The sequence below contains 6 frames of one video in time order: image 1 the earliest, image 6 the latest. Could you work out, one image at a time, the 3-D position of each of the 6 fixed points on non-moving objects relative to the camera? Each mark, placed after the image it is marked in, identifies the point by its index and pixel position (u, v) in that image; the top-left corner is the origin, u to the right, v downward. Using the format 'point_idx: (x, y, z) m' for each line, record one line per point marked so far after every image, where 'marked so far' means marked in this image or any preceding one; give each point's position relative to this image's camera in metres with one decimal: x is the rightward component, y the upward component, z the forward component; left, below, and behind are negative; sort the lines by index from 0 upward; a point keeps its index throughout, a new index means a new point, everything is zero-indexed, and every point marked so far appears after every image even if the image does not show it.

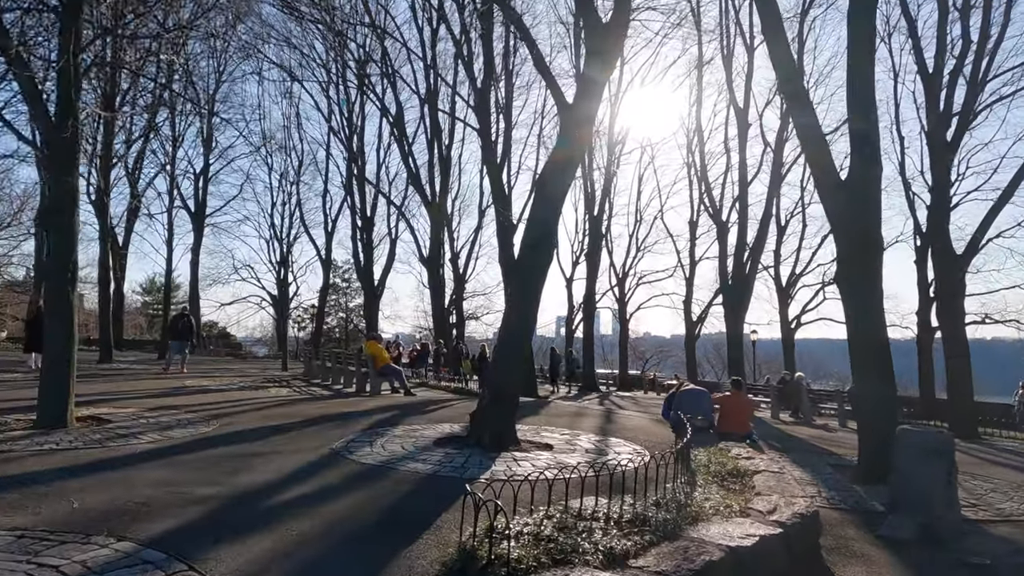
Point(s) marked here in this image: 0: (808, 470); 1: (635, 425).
0: (+5.8, -3.6, +13.3) m
1: (+2.8, -3.1, +15.2) m
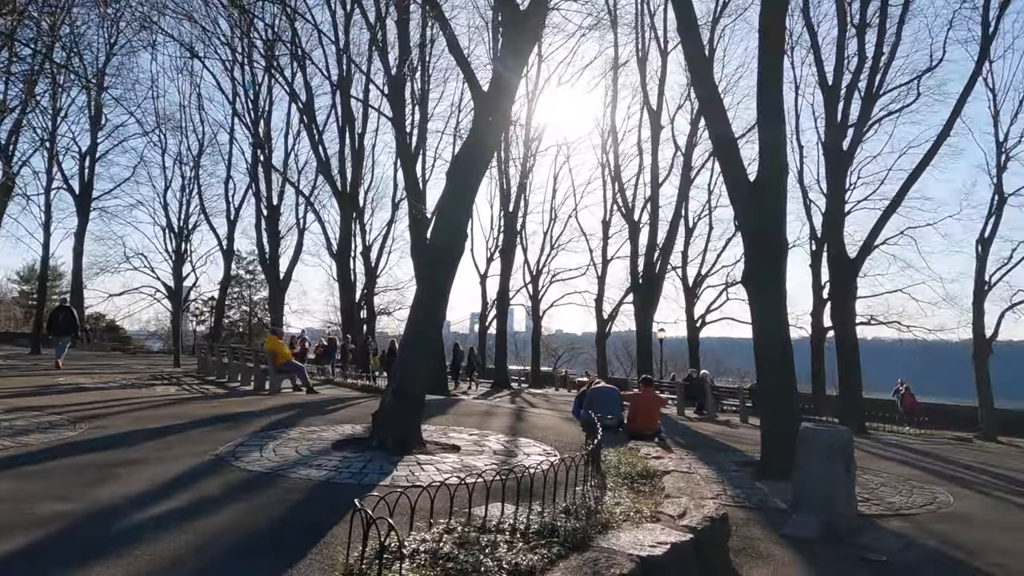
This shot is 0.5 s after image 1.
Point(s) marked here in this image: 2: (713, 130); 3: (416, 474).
0: (+4.0, -3.6, +13.4) m
1: (+0.7, -3.1, +14.9) m
2: (+4.3, +3.2, +14.1) m
3: (-1.3, -2.5, +9.0) m
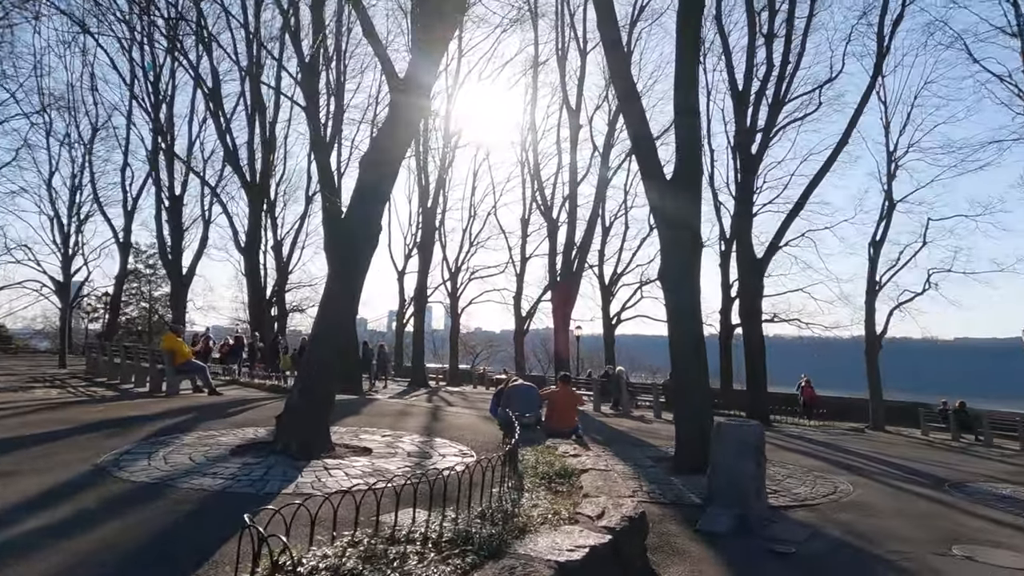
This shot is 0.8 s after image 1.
0: (+2.3, -3.5, +13.4) m
1: (-1.1, -3.0, +14.6) m
2: (+2.6, +3.3, +14.2) m
3: (-2.4, -2.4, +8.4) m
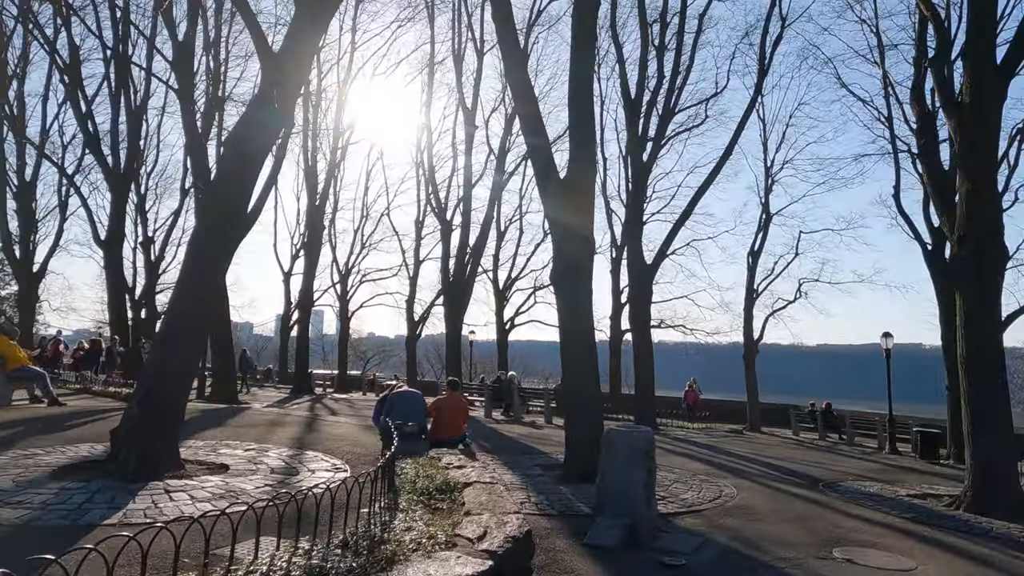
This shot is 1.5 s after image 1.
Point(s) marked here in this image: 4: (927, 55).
0: (+0.1, -3.6, +12.8) m
1: (-3.5, -2.9, +13.5) m
2: (+0.3, +3.3, +13.7) m
3: (-3.8, -2.4, +7.2) m
4: (+9.8, +5.6, +15.7) m
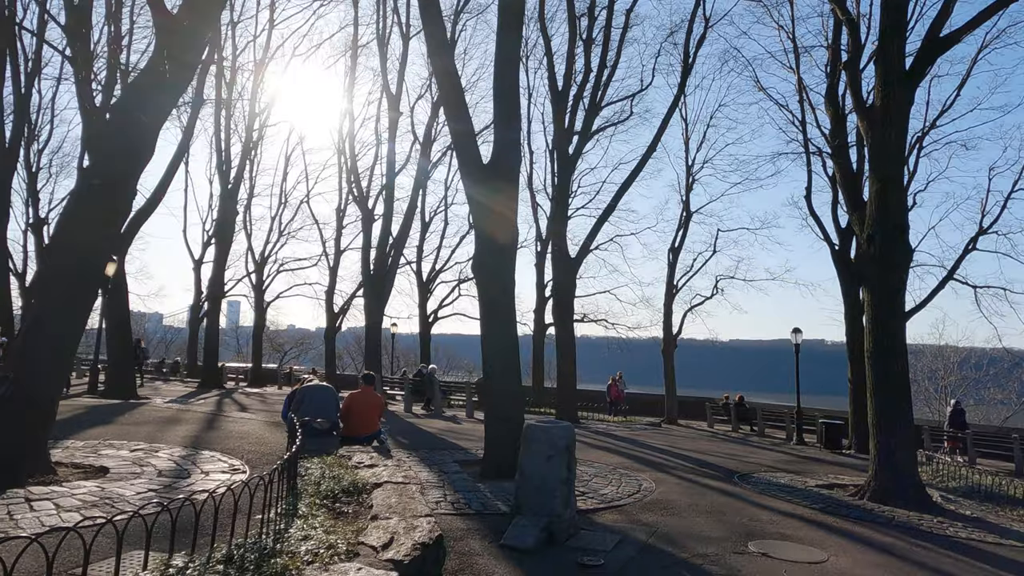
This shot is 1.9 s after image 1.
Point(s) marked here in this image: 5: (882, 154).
0: (-1.5, -3.4, +12.3) m
1: (-5.1, -2.7, +12.5) m
2: (-1.2, +3.5, +13.2) m
3: (-4.7, -2.2, +6.3) m
4: (+8.0, +5.6, +16.2) m
5: (+7.4, +2.7, +13.4) m
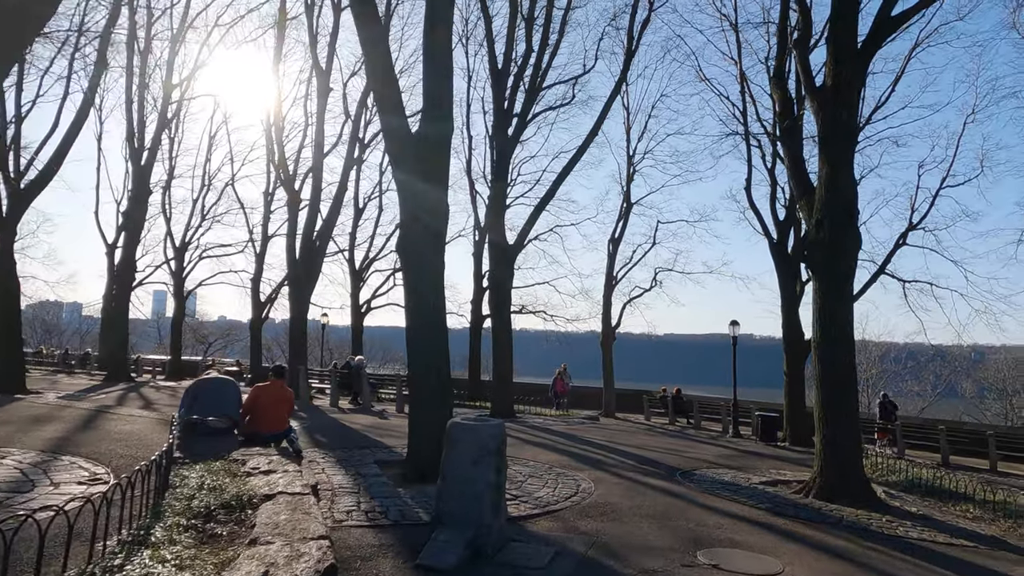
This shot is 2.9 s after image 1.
0: (-2.7, -3.1, +11.0) m
1: (-6.3, -2.3, +10.9) m
2: (-2.5, +3.8, +11.8) m
3: (-5.3, -1.9, +4.7) m
4: (+6.5, +5.9, +15.6) m
5: (+6.1, +2.9, +12.8) m
